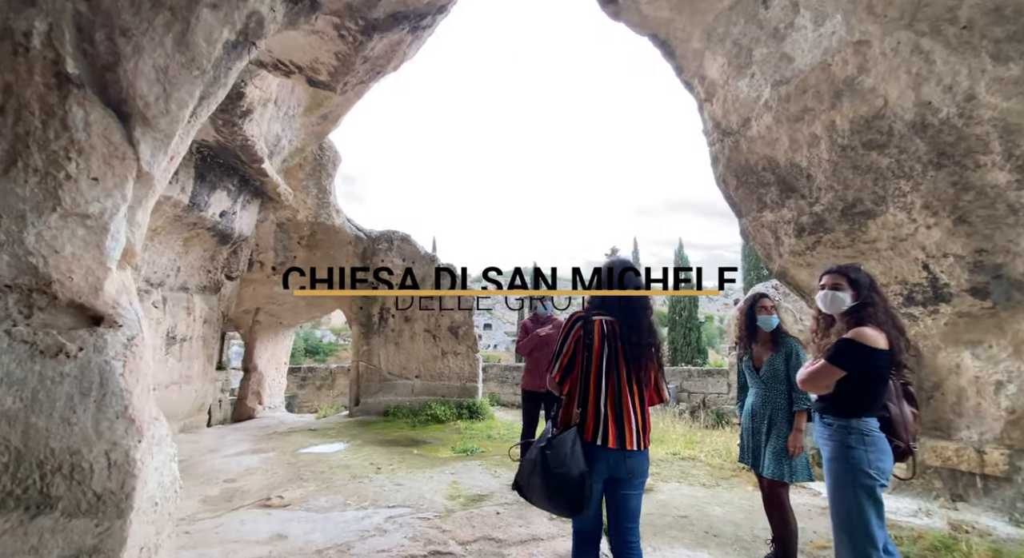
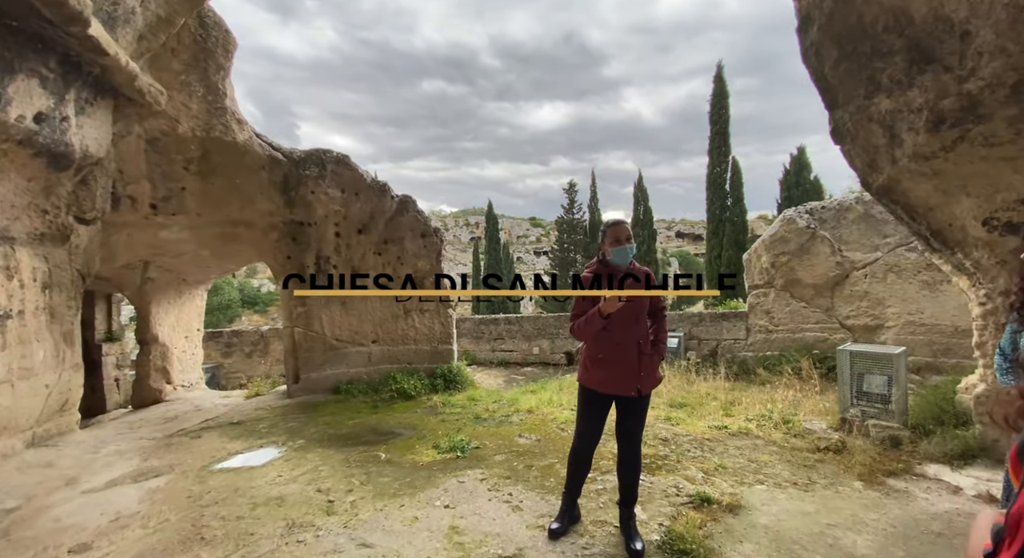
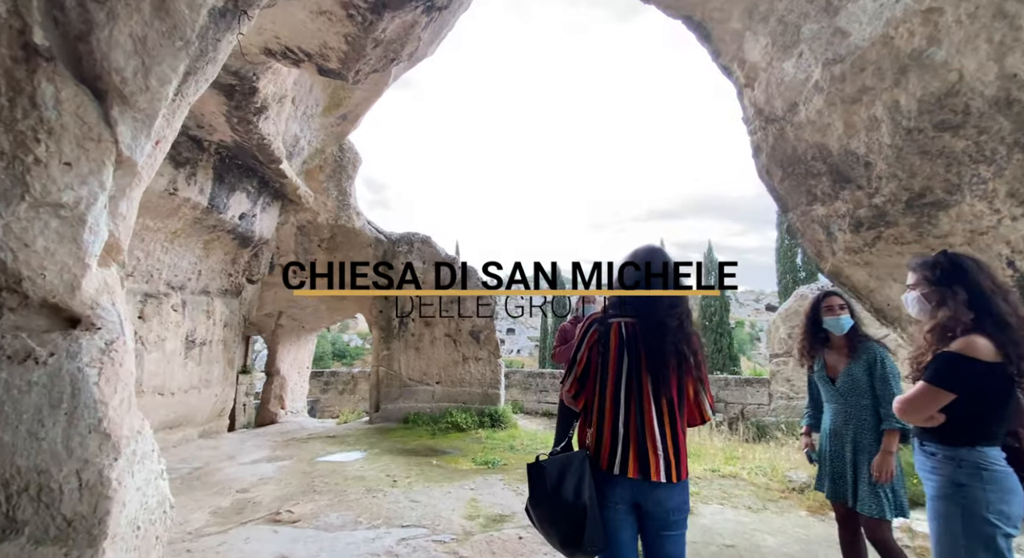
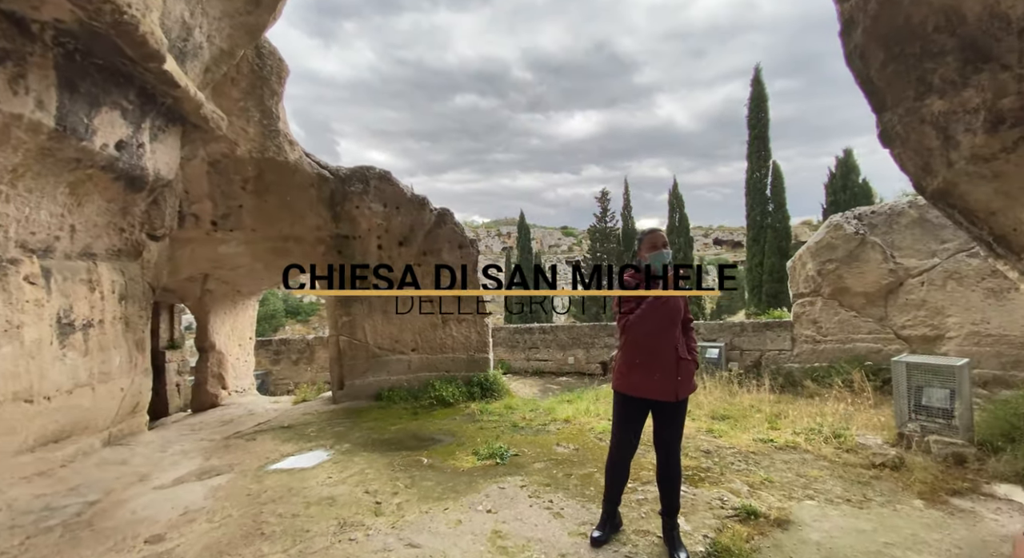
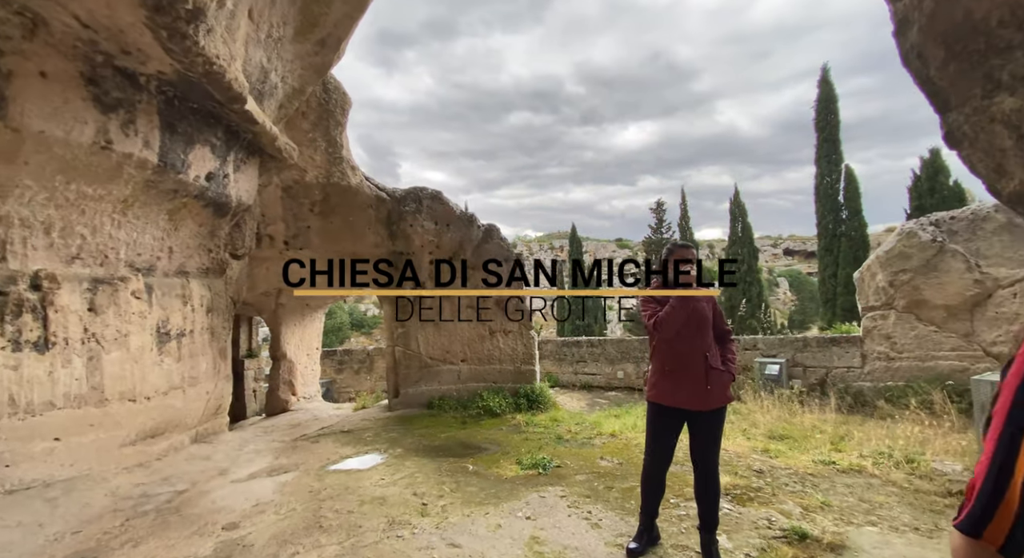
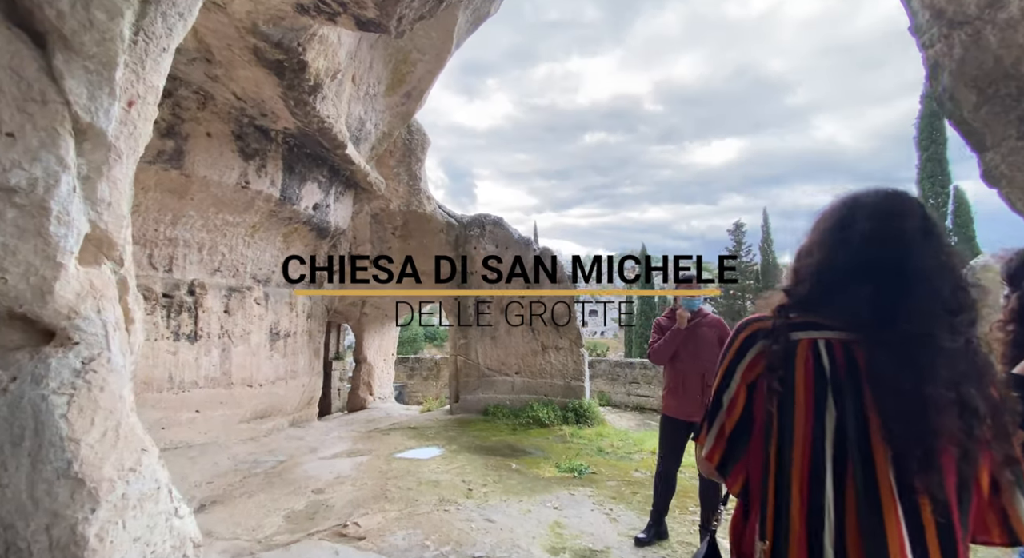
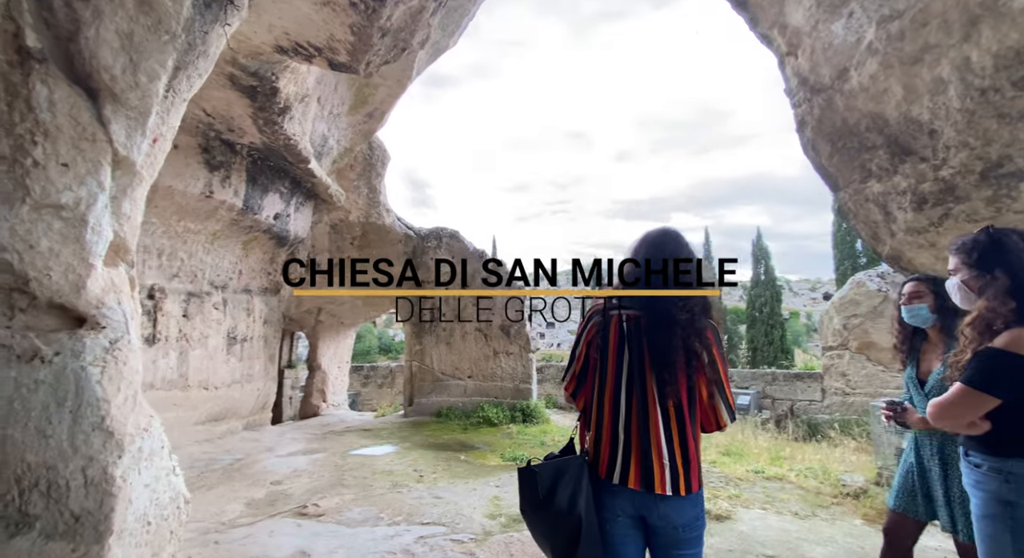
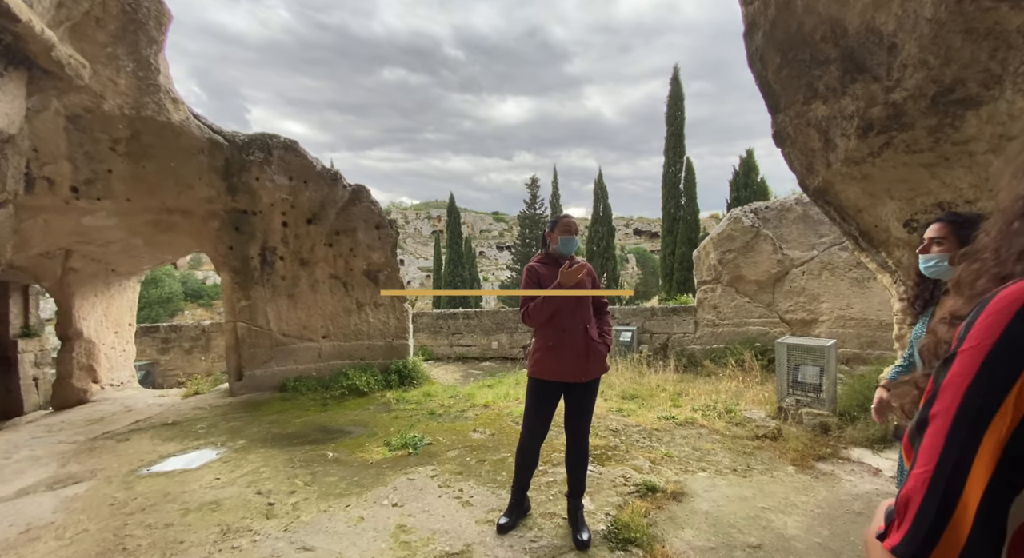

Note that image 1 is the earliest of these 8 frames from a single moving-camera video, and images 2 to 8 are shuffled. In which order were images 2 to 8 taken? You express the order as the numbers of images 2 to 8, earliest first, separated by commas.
3, 7, 6, 5, 4, 2, 8
